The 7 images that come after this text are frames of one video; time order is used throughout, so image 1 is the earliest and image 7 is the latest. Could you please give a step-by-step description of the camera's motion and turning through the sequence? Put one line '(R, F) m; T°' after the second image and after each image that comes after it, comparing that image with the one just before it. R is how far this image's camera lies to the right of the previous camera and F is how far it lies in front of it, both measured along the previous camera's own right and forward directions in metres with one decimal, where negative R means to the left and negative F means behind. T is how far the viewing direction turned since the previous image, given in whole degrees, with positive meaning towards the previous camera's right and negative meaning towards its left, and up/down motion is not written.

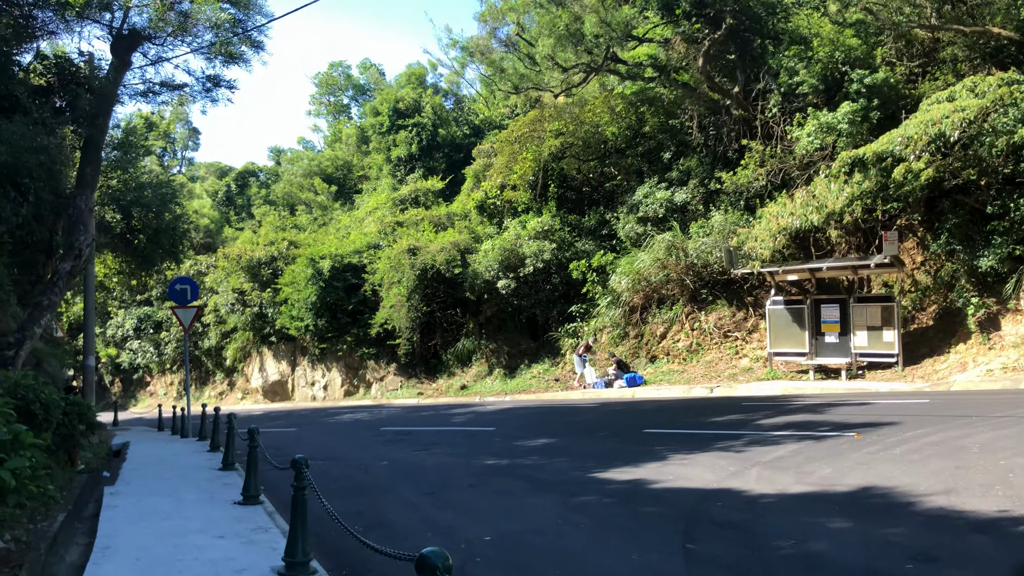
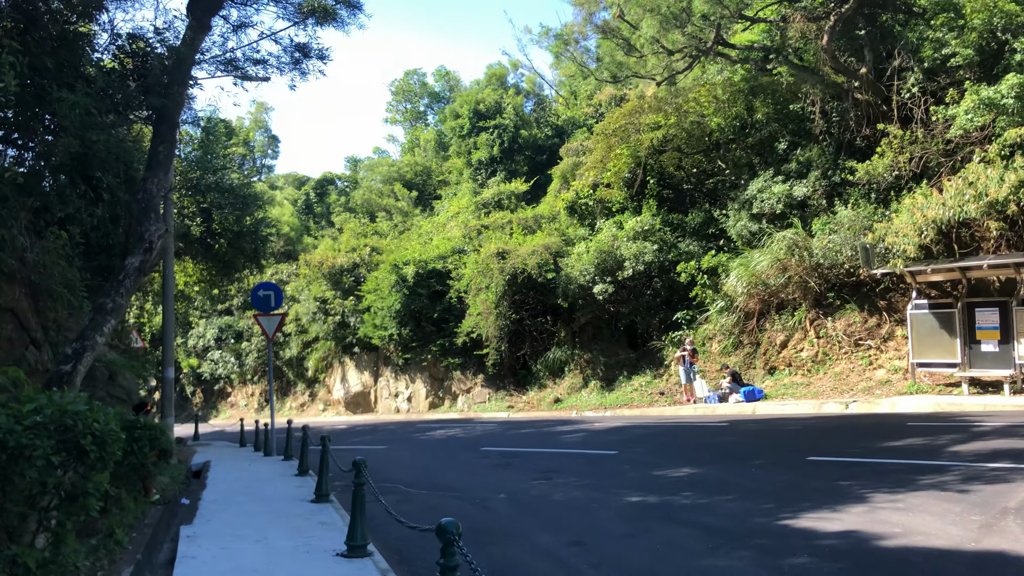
(-0.7, +1.5) m; -5°
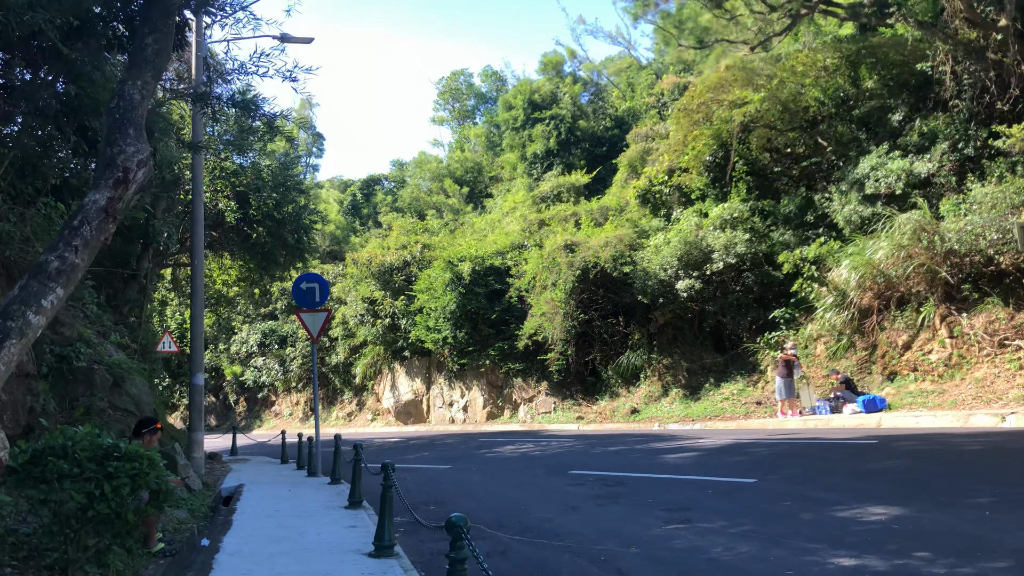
(-0.6, +2.3) m; -3°
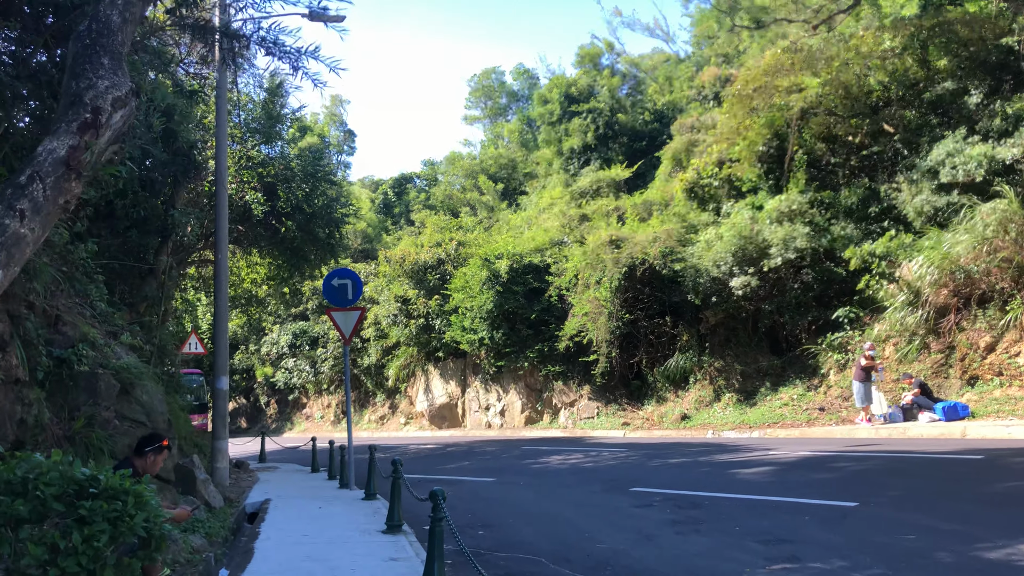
(-0.3, +1.1) m; -2°
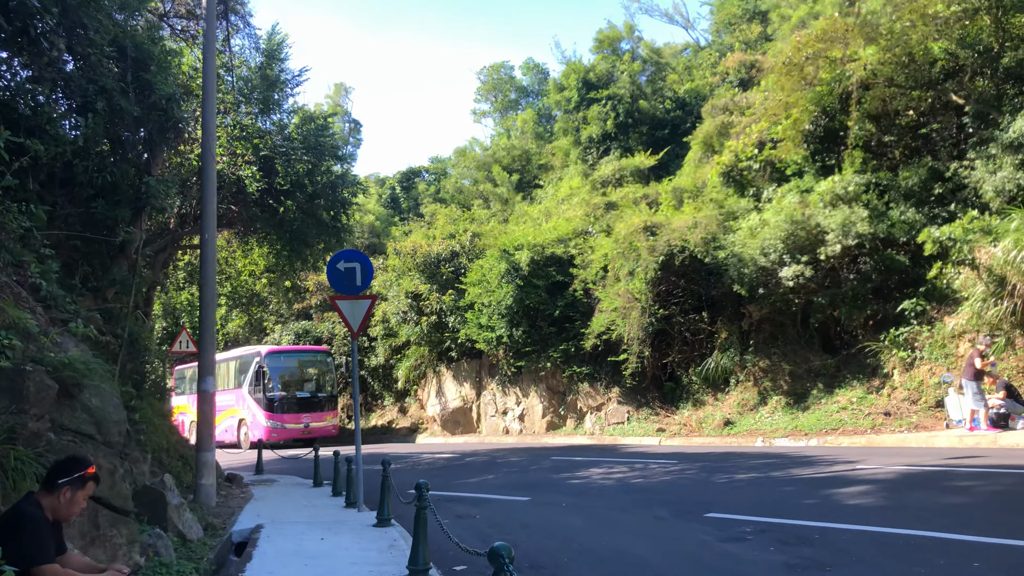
(-0.4, +1.8) m; 0°
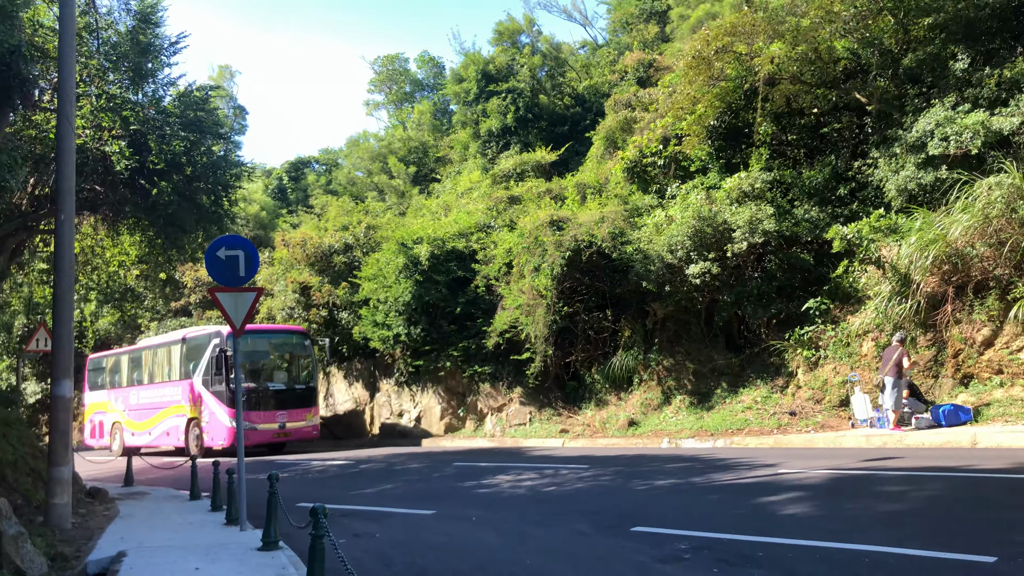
(-0.1, +0.8) m; +7°
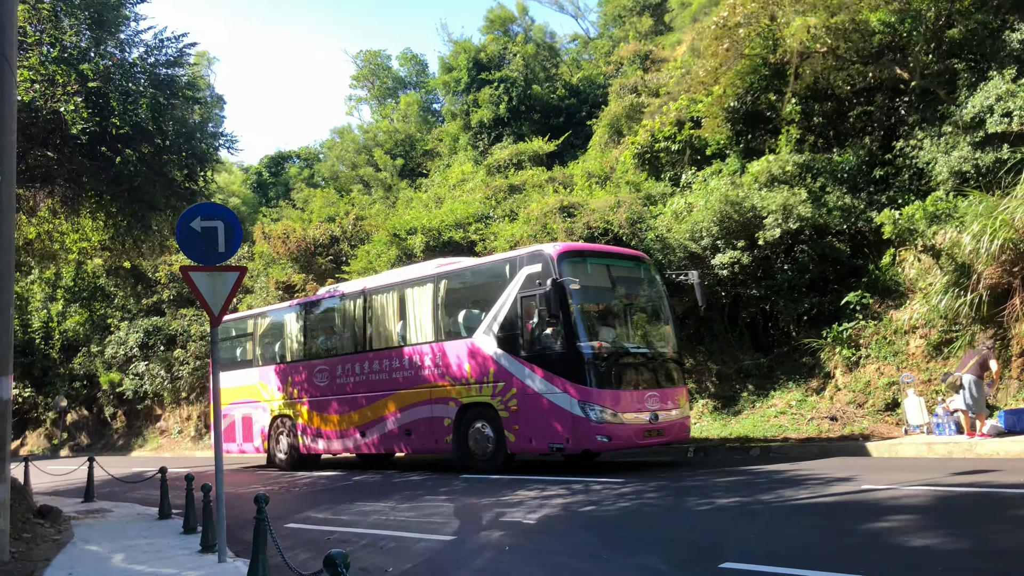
(-0.5, +1.5) m; +1°
